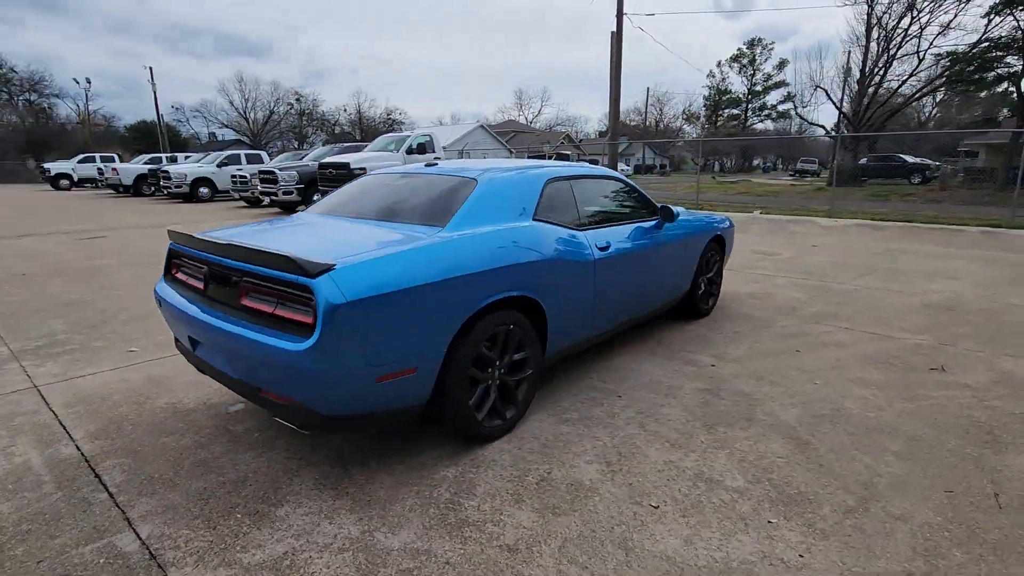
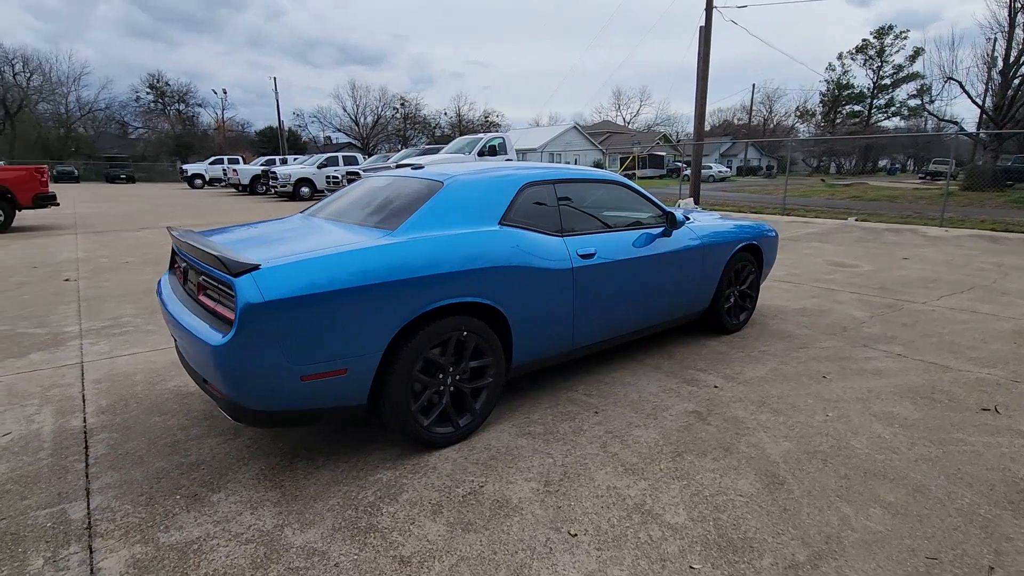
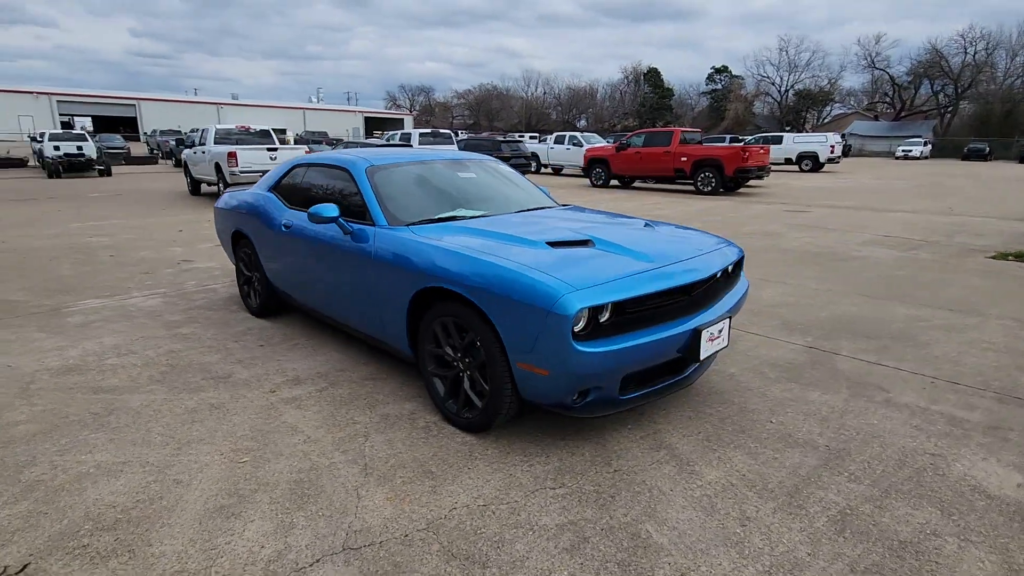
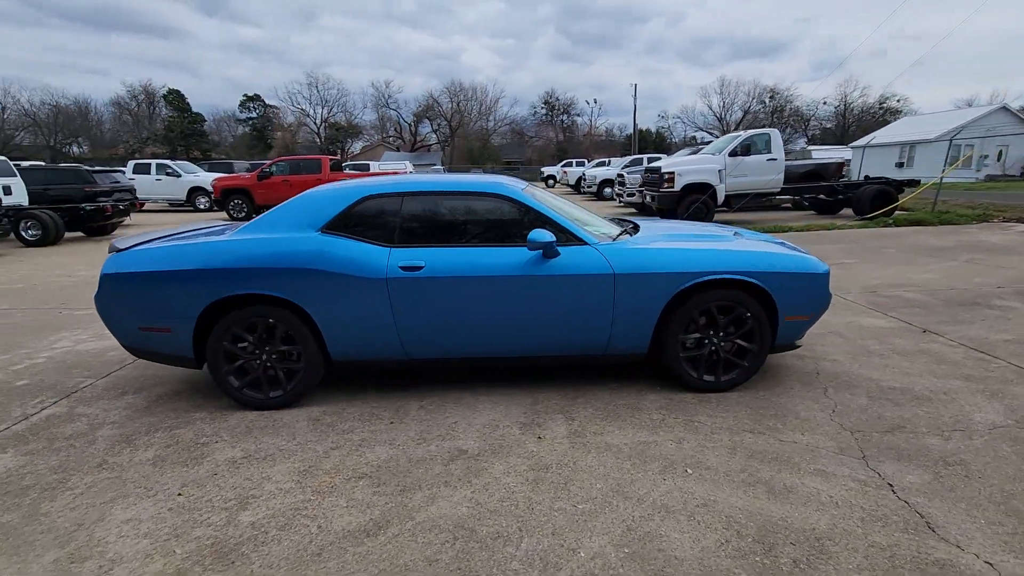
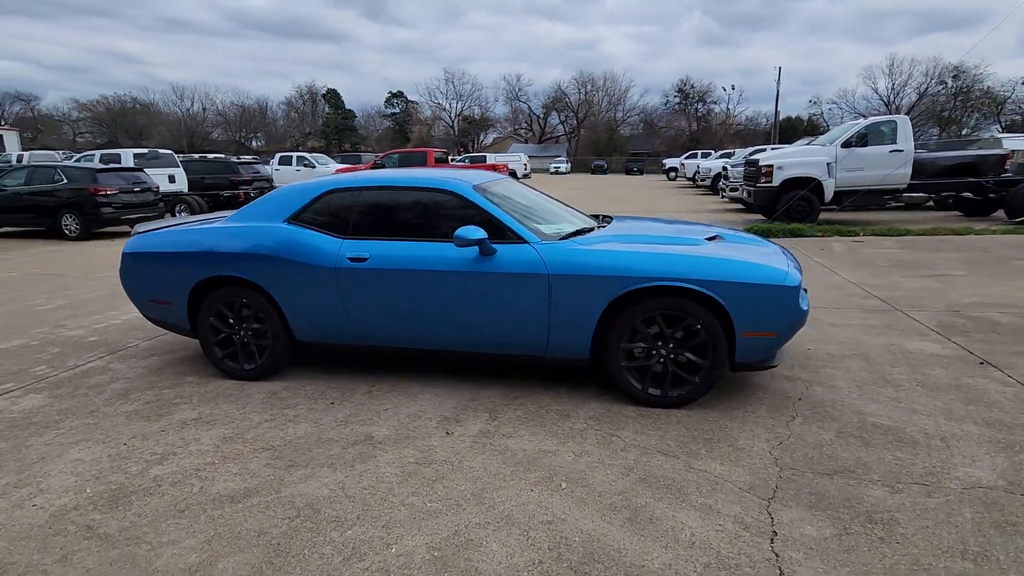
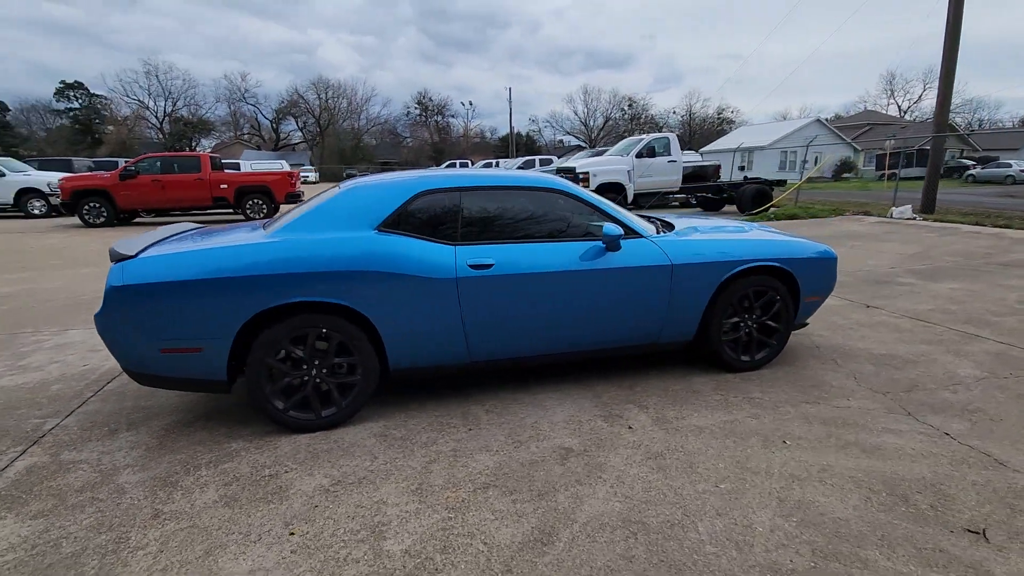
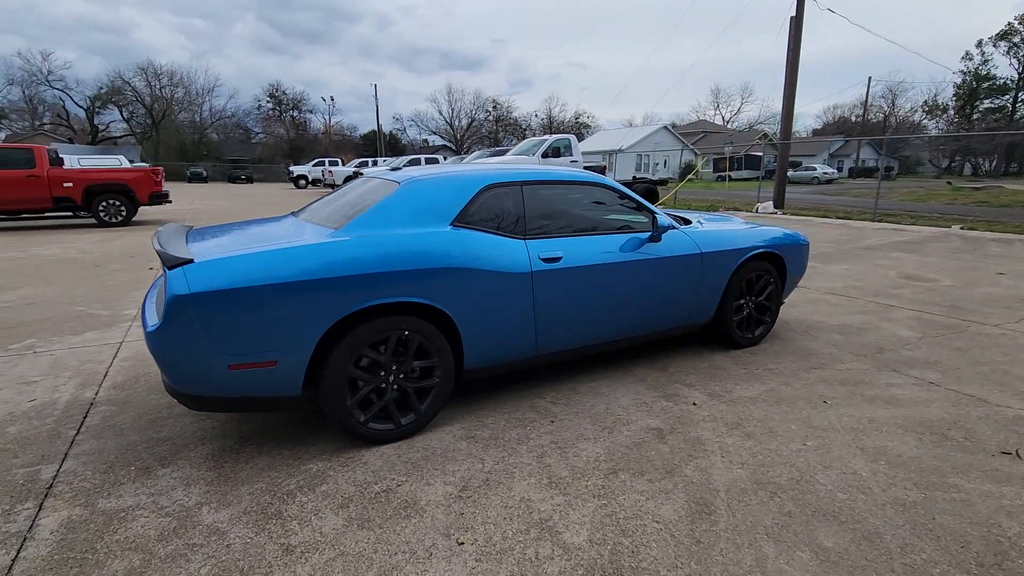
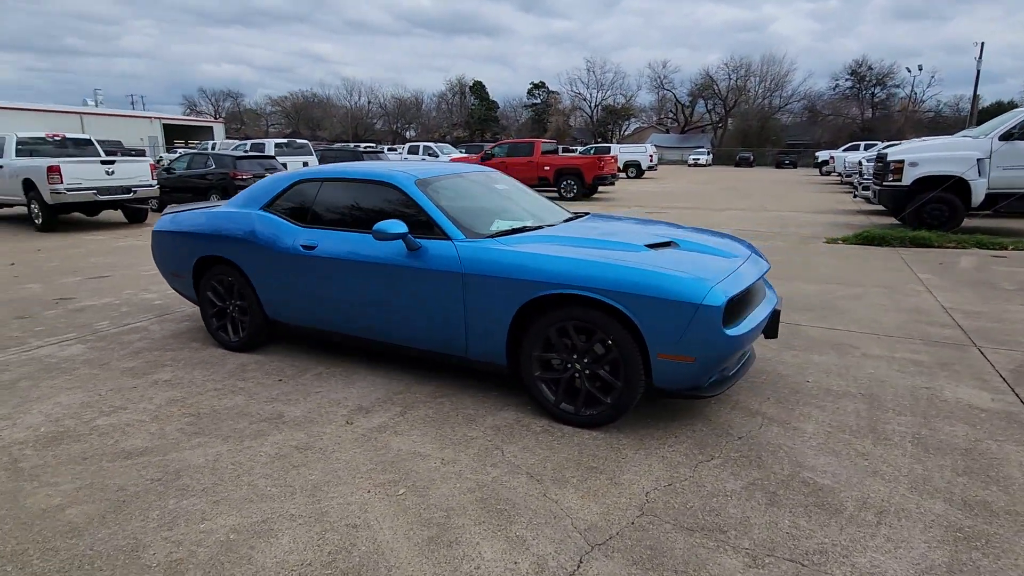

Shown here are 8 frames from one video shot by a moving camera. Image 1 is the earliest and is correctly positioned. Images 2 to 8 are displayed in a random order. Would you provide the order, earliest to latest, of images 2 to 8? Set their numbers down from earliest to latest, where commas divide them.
2, 7, 6, 4, 5, 8, 3
